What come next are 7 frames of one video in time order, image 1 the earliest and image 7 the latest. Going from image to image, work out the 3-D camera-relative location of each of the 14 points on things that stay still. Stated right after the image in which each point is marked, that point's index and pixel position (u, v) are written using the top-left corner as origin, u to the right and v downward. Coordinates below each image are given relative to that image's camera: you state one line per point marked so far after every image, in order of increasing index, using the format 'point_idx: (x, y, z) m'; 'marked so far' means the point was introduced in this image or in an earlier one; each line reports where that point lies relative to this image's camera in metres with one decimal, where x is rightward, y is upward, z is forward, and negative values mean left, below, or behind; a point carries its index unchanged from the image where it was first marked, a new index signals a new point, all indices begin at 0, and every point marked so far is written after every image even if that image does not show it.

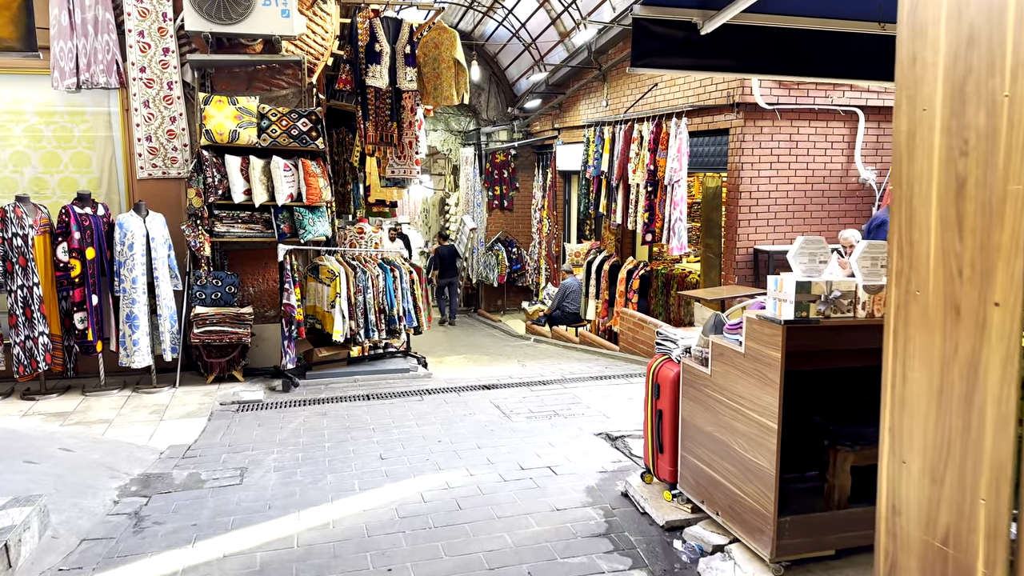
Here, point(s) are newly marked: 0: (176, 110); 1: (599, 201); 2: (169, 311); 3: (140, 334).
0: (-2.8, +1.5, +6.2) m
1: (+1.0, +1.1, +9.0) m
2: (-2.7, -0.2, +5.9) m
3: (-2.9, -0.4, +5.8) m
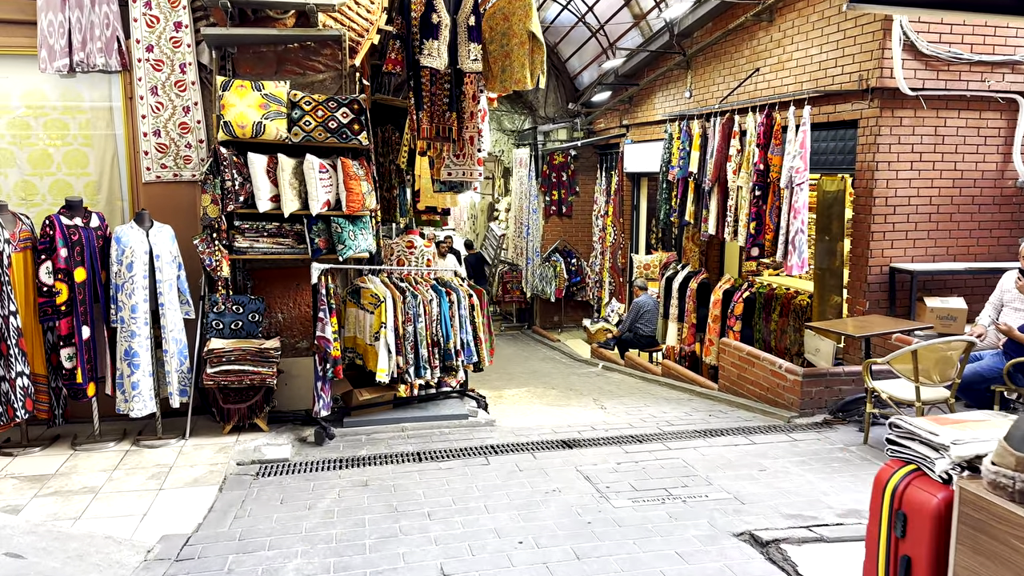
0: (-2.2, +1.3, +5.1) m
1: (+1.8, +0.8, +7.7) m
2: (-2.1, -0.4, +4.8) m
3: (-2.3, -0.5, +4.6) m
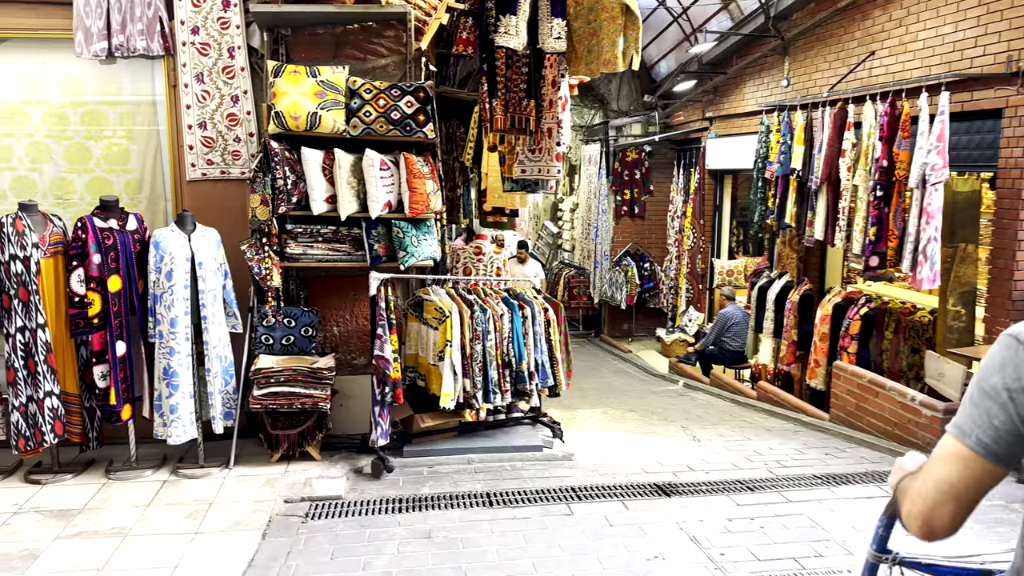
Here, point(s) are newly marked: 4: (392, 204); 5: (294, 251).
0: (-1.6, +1.2, +4.5) m
1: (+2.5, +0.7, +6.8) m
2: (-1.6, -0.4, +4.3) m
3: (-1.8, -0.6, +4.1) m
4: (-0.7, +0.5, +4.4) m
5: (-1.3, +0.2, +4.4) m
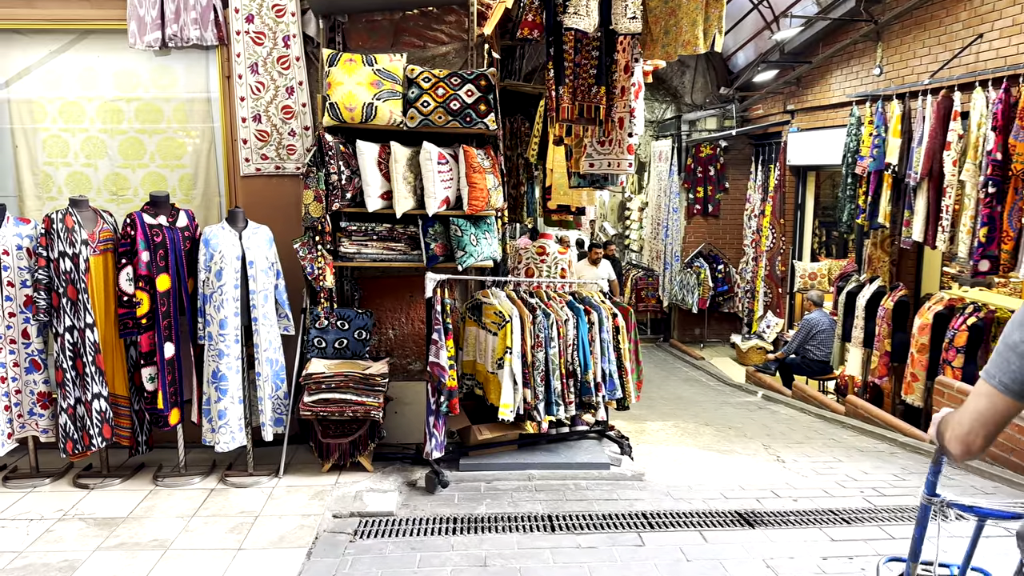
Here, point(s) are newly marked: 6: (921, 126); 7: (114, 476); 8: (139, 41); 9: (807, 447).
0: (-1.3, +1.2, +4.3) m
1: (+3.1, +0.7, +6.3) m
2: (-1.3, -0.4, +4.1) m
3: (-1.5, -0.6, +3.9) m
4: (-0.3, +0.5, +4.1) m
5: (-0.9, +0.2, +4.2) m
6: (+3.0, +1.2, +5.5) m
7: (-2.2, -1.0, +4.1) m
8: (-2.1, +1.4, +4.2) m
9: (+2.0, -1.1, +5.2) m
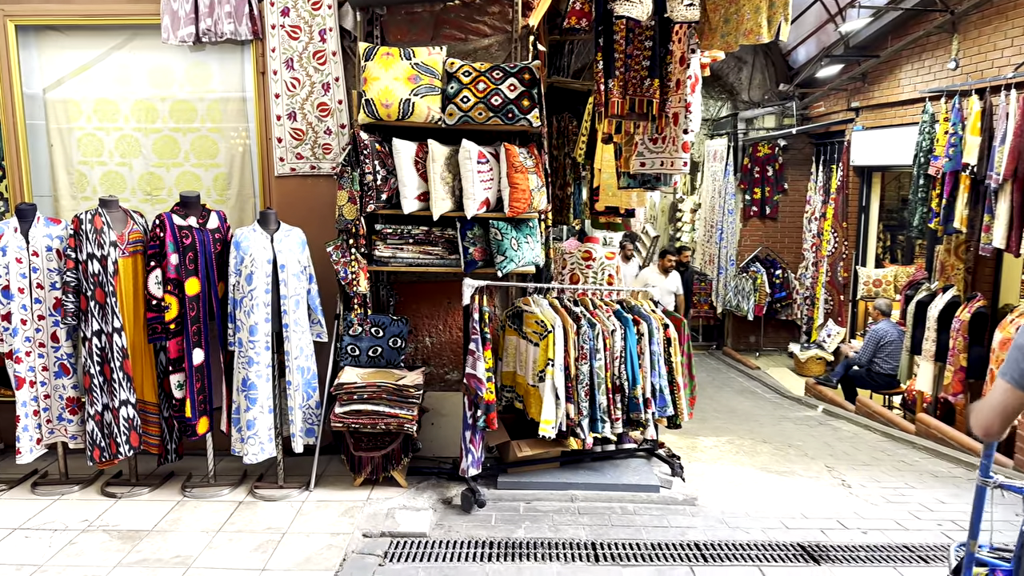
0: (-1.0, +1.2, +4.1) m
1: (+3.4, +0.6, +5.8) m
2: (-1.1, -0.5, +3.9) m
3: (-1.3, -0.6, +3.8) m
4: (-0.1, +0.4, +3.9) m
5: (-0.7, +0.2, +4.0) m
6: (+3.4, +1.1, +5.1) m
7: (-2.0, -1.0, +4.0) m
8: (-1.8, +1.4, +4.0) m
9: (+2.3, -1.2, +4.8) m
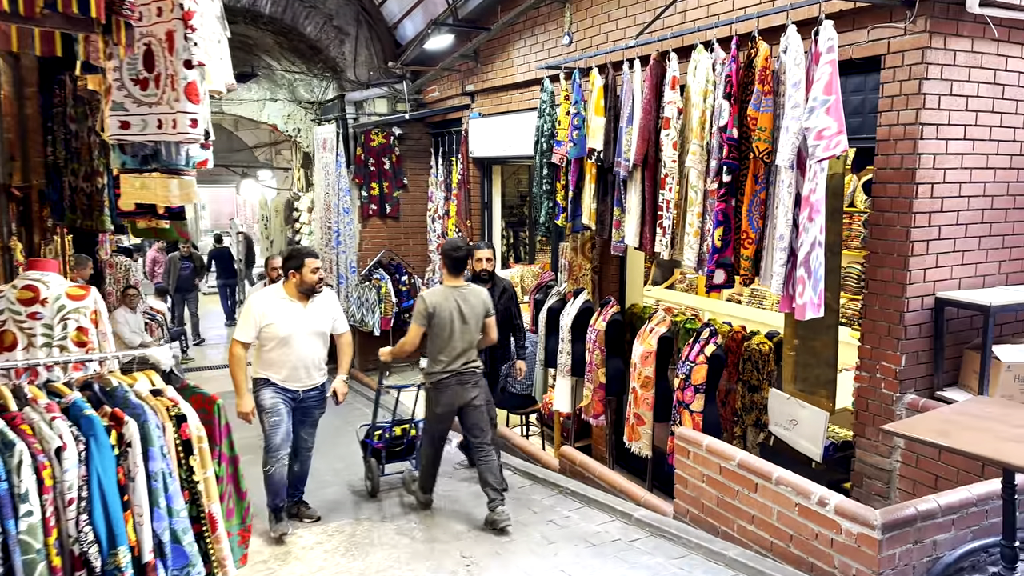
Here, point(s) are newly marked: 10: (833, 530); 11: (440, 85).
0: (-2.8, +0.9, +1.5) m
1: (+0.5, +0.6, +5.0) m
2: (-2.6, -0.8, +1.3) m
3: (-2.7, -0.9, +1.1) m
4: (-1.8, +0.2, +1.7) m
5: (-2.3, -0.1, +1.5) m
6: (+0.7, +1.1, +4.3) m
7: (-3.4, -1.4, +1.0) m
8: (-3.4, +1.0, +1.0) m
9: (+0.1, -1.2, +3.6) m
10: (+1.2, -0.9, +2.7) m
11: (-0.7, +2.2, +7.9) m
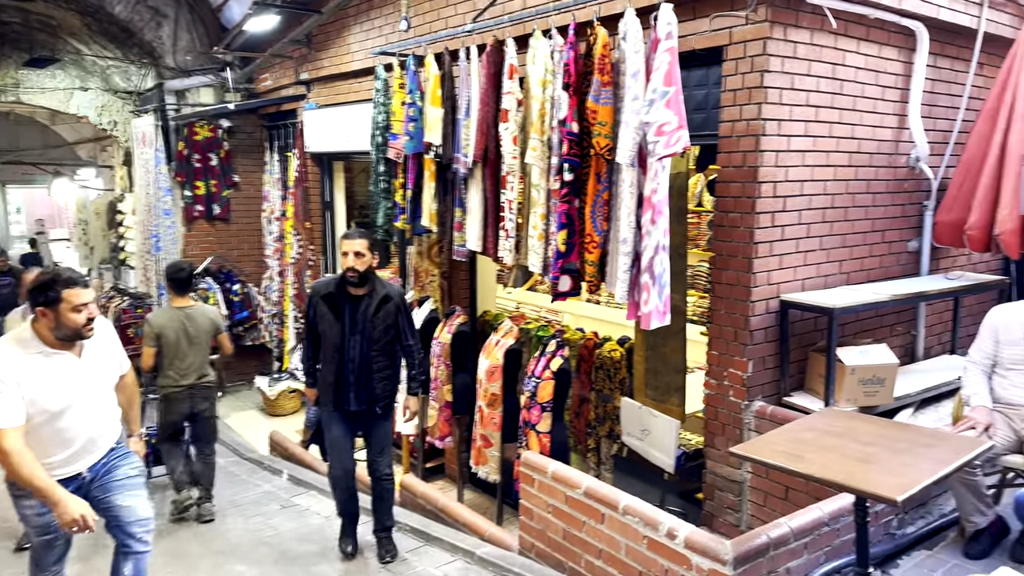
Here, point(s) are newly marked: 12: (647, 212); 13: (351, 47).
0: (-3.1, +0.8, +0.6) m
1: (-0.5, +0.5, +4.6) m
2: (-2.9, -0.9, +0.5) m
3: (-3.0, -1.1, +0.2) m
4: (-2.2, +0.1, +1.0) m
5: (-2.7, -0.2, +0.7) m
6: (-0.2, +1.1, +4.0) m
7: (-3.6, -1.6, 0.0) m
8: (-3.7, +0.8, +0.1) m
9: (-0.6, -1.3, +3.2) m
10: (+0.6, -0.9, +2.4) m
11: (-2.2, +2.1, +7.3) m
12: (+0.6, +0.3, +3.1) m
13: (-1.2, +2.0, +6.1) m
